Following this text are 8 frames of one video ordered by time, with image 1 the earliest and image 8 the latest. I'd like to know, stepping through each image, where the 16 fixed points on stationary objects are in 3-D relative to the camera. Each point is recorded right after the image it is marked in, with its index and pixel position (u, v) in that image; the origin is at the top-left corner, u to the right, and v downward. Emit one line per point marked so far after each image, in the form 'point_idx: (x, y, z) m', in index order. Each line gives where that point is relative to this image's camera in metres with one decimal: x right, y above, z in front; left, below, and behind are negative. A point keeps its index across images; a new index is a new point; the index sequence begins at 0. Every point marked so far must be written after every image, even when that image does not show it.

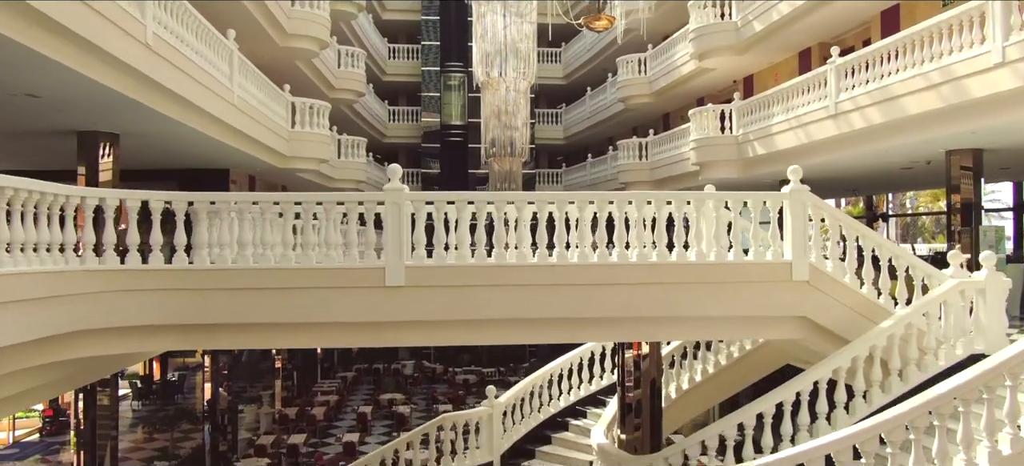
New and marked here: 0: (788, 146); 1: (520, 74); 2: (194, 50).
0: (+4.4, +1.4, +11.5) m
1: (0.0, +2.2, +9.2) m
2: (-3.4, +2.0, +7.7) m
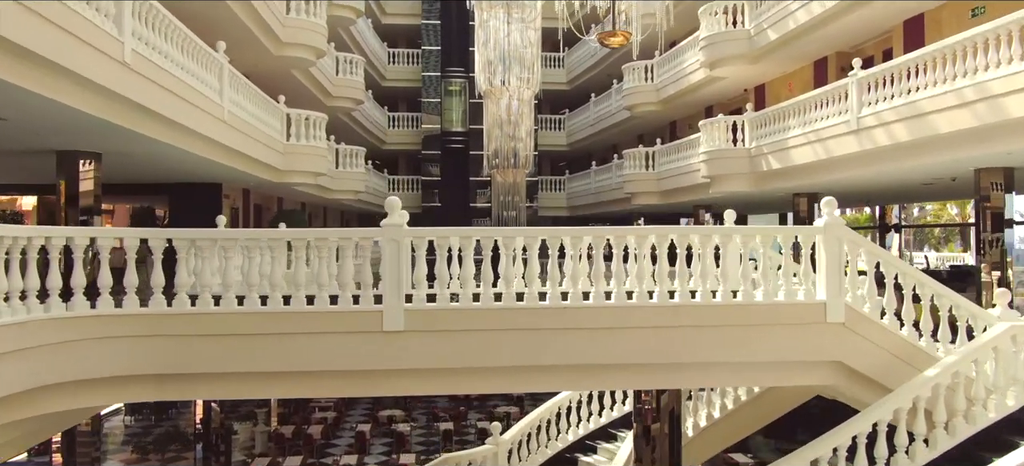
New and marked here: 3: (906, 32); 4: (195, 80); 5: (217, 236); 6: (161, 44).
0: (+4.5, +1.1, +11.0) m
1: (+0.1, +1.9, +8.7) m
2: (-3.3, +1.7, +7.2) m
3: (+5.7, +2.9, +10.5) m
4: (-3.4, +1.6, +7.7) m
5: (-2.1, 0.0, +5.1) m
6: (-3.3, +1.8, +6.7) m
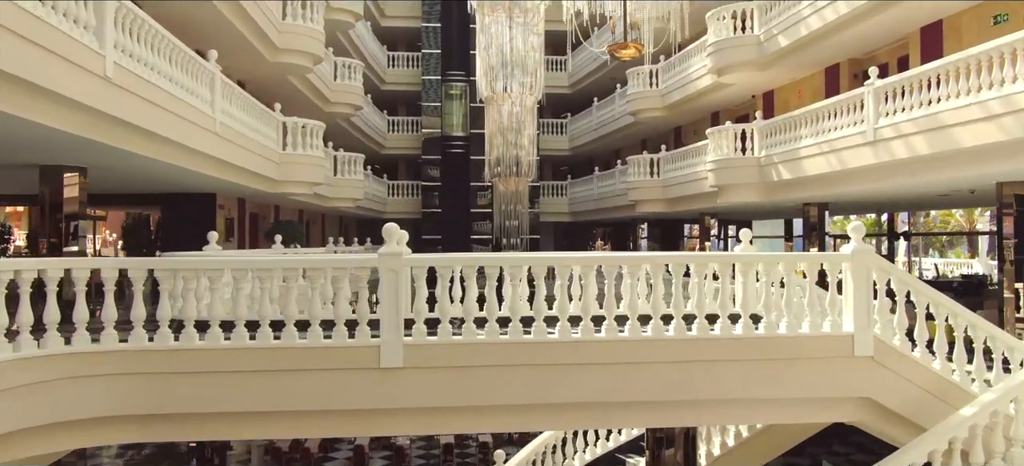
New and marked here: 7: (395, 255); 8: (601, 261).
0: (+4.5, +0.9, +10.6) m
1: (+0.1, +1.7, +8.4) m
2: (-3.3, +1.5, +6.9) m
3: (+5.8, +2.7, +10.2) m
4: (-3.3, +1.4, +7.3) m
5: (-2.0, -0.2, +4.7) m
6: (-3.2, +1.6, +6.4) m
7: (-0.8, -0.1, +4.8) m
8: (+0.6, -0.2, +5.0) m
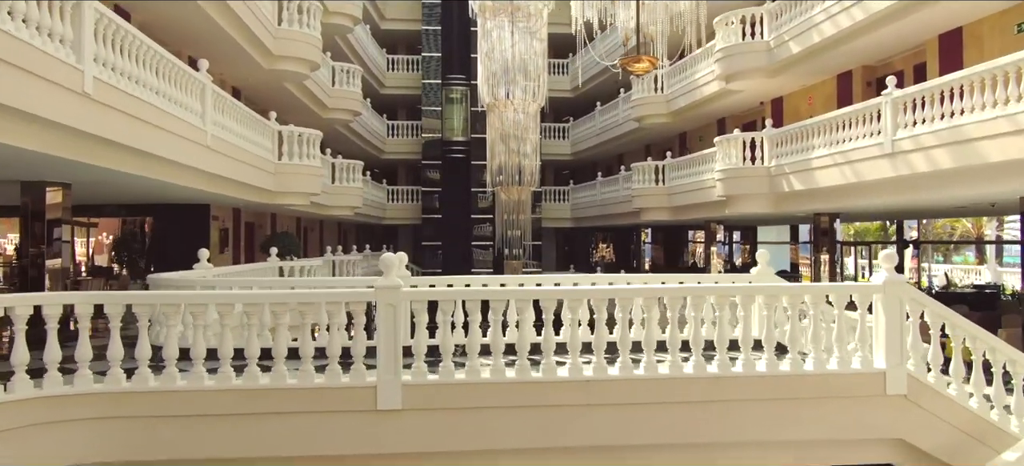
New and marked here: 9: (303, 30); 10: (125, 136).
0: (+4.6, +0.7, +10.3) m
1: (+0.2, +1.5, +8.0) m
2: (-3.3, +1.3, +6.5) m
3: (+5.8, +2.5, +9.8) m
4: (-3.3, +1.2, +7.0) m
5: (-2.0, -0.4, +4.4) m
6: (-3.2, +1.4, +6.0) m
7: (-0.7, -0.3, +4.5) m
8: (+0.7, -0.4, +4.6) m
9: (-3.3, +3.2, +11.5) m
10: (-3.2, +0.8, +5.9) m
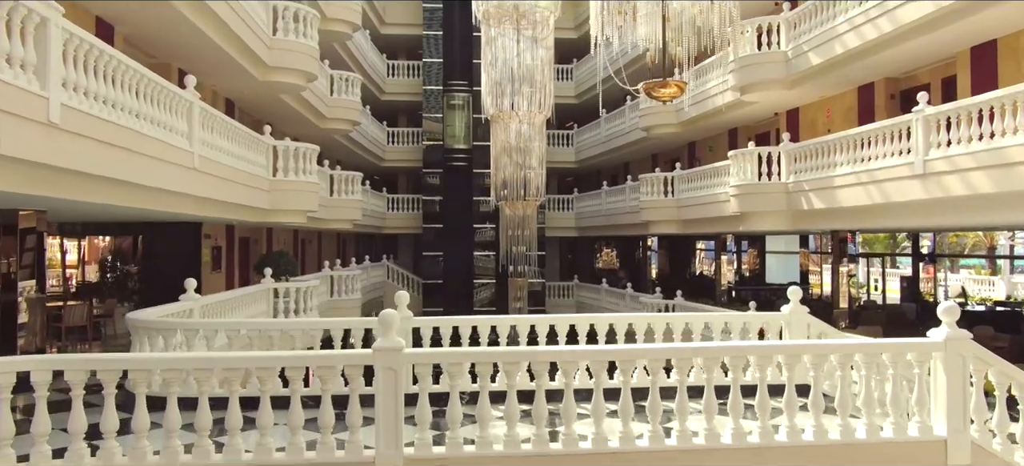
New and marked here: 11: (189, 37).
0: (+4.6, +0.4, +9.8) m
1: (+0.3, +1.2, +7.5) m
2: (-3.2, +1.0, +6.0) m
3: (+5.9, +2.2, +9.3) m
4: (-3.2, +0.9, +6.4) m
5: (-1.9, -0.7, +3.8) m
6: (-3.1, +1.1, +5.5) m
7: (-0.6, -0.6, +3.9) m
8: (+0.7, -0.7, +4.1) m
9: (-3.2, +2.9, +11.0) m
10: (-3.1, +0.5, +5.4) m
11: (-3.9, +2.4, +8.7) m
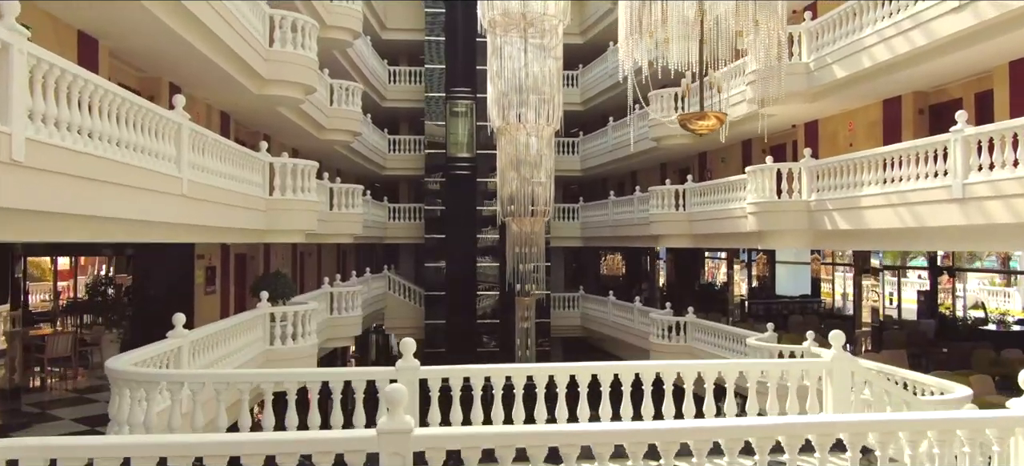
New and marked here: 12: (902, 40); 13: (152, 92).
0: (+4.8, +0.1, +9.2) m
1: (+0.4, +0.9, +6.9) m
2: (-3.0, +0.7, +5.5) m
3: (+6.1, +1.9, +8.7) m
4: (-3.1, +0.6, +5.9) m
5: (-1.8, -1.0, +3.3) m
6: (-3.0, +0.8, +4.9) m
7: (-0.5, -0.9, +3.4) m
8: (+0.9, -1.0, +3.6) m
9: (-3.1, +2.6, +10.5) m
10: (-3.0, +0.2, +4.9) m
11: (-3.7, +2.0, +8.1) m
12: (+4.8, +2.4, +8.9) m
13: (-4.7, +1.8, +9.4) m
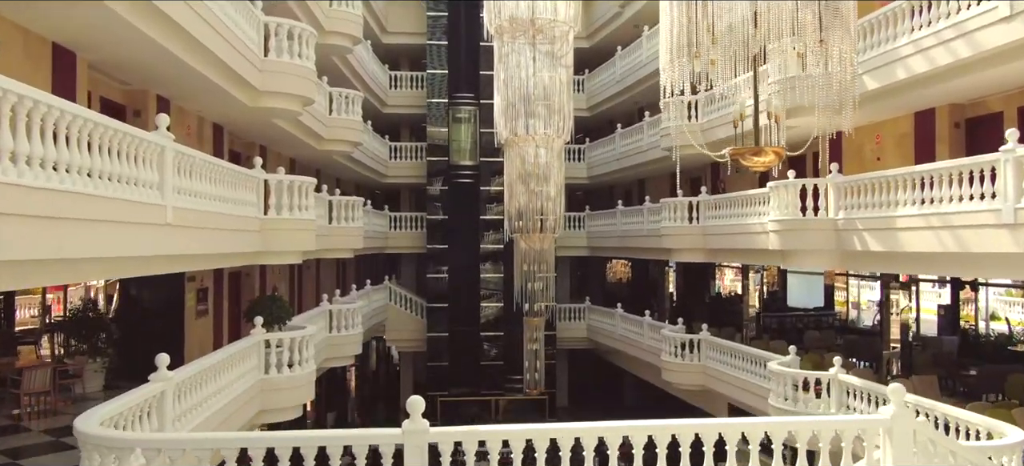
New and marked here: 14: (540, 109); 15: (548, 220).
0: (+4.9, -0.2, +8.6) m
1: (+0.5, +0.6, +6.3) m
2: (-2.9, +0.4, +4.9) m
3: (+6.2, +1.6, +8.1) m
4: (-2.9, +0.3, +5.3) m
5: (-1.6, -1.3, +2.7) m
6: (-2.8, +0.5, +4.3) m
7: (-0.4, -1.2, +2.8) m
8: (+1.0, -1.3, +3.0) m
9: (-3.0, +2.3, +9.9) m
10: (-2.8, -0.1, +4.3) m
11: (-3.6, +1.8, +7.5) m
12: (+4.9, +2.1, +8.3) m
13: (-4.6, +1.5, +8.8) m
14: (+0.3, +1.7, +9.6) m
15: (+0.5, +0.2, +10.2) m
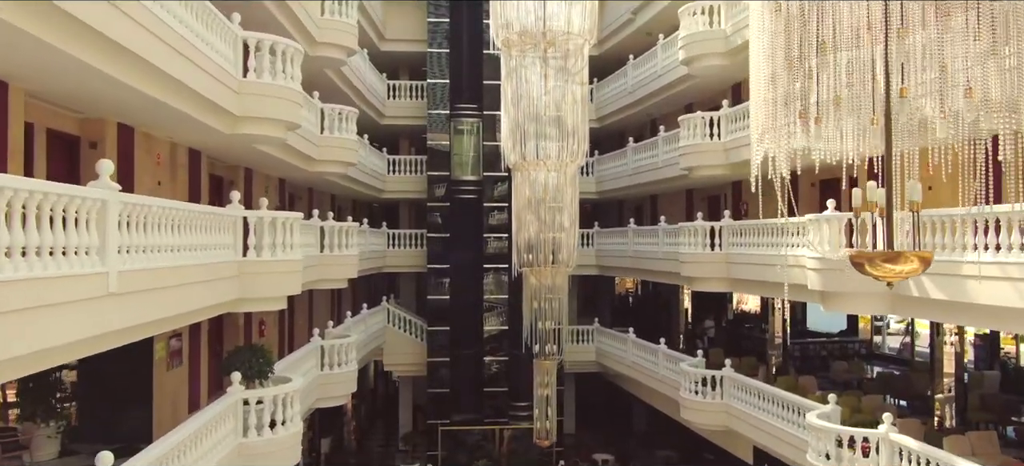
0: (+5.0, -0.7, +7.5) m
1: (+0.7, +0.1, +5.2) m
2: (-2.8, -0.1, +3.7) m
3: (+6.3, +1.1, +7.0) m
4: (-2.8, -0.2, +4.2) m
5: (-1.5, -1.8, +1.6) m
6: (-2.7, 0.0, +3.2) m
7: (-0.3, -1.8, +1.7) m
8: (+1.1, -1.8, +1.8) m
9: (-2.8, +1.8, +8.7) m
10: (-2.7, -0.6, +3.1) m
11: (-3.5, +1.2, +6.4) m
12: (+5.1, +1.6, +7.1) m
13: (-4.4, +1.0, +7.7) m
14: (+0.5, +1.2, +8.5) m
15: (+0.6, -0.3, +9.1) m
